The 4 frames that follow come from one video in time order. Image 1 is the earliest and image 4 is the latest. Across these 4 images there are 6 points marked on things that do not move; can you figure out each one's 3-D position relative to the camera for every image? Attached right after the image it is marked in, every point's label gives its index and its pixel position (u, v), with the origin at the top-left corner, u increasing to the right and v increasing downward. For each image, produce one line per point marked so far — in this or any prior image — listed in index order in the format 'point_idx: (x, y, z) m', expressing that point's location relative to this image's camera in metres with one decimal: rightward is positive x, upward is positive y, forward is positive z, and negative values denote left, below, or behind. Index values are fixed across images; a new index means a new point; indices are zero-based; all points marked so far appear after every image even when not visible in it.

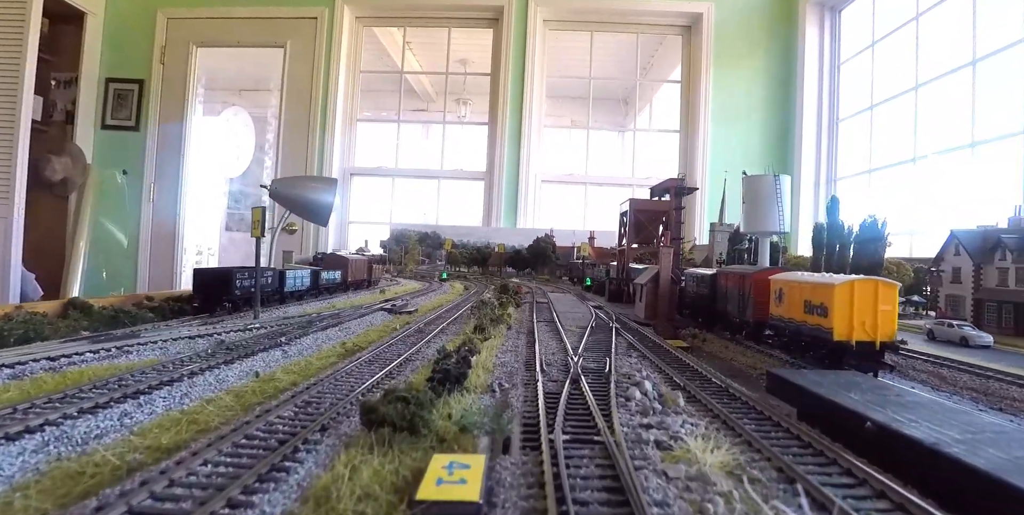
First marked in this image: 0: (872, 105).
0: (+13.5, +5.7, +18.3) m
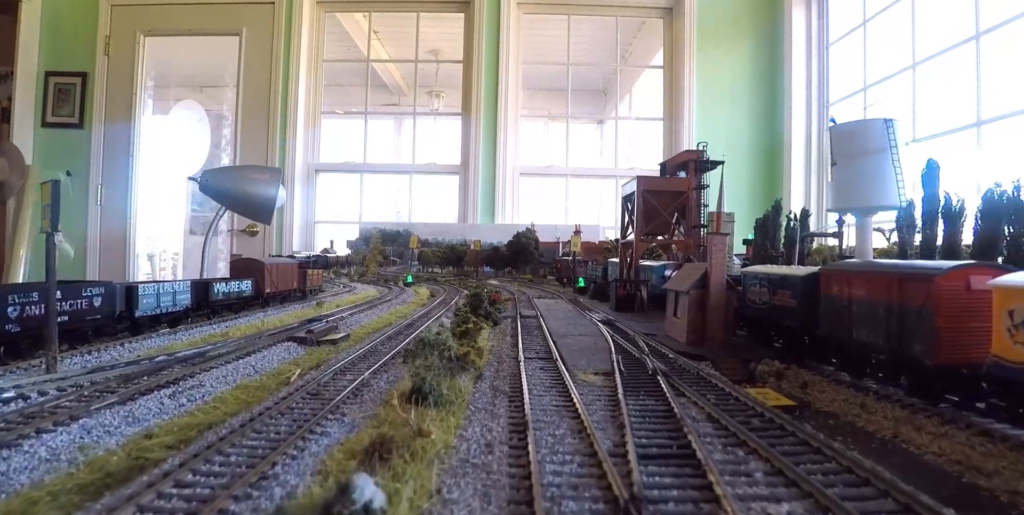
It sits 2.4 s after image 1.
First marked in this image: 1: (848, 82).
0: (+12.6, +6.1, +17.5) m
1: (+12.7, +6.6, +18.6) m
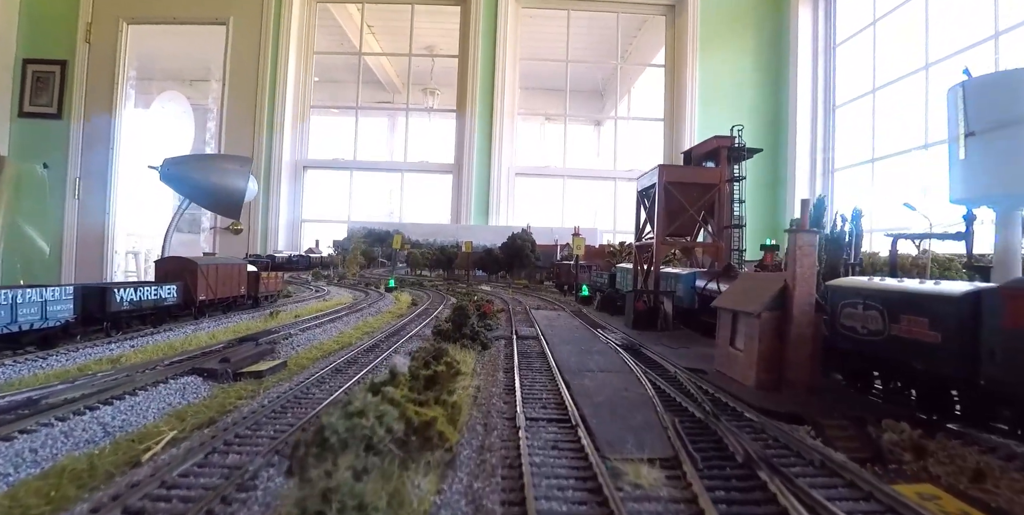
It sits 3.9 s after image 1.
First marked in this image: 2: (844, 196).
0: (+12.5, +5.8, +16.9) m
1: (+12.6, +6.3, +18.0) m
2: (+12.6, +2.3, +18.6) m
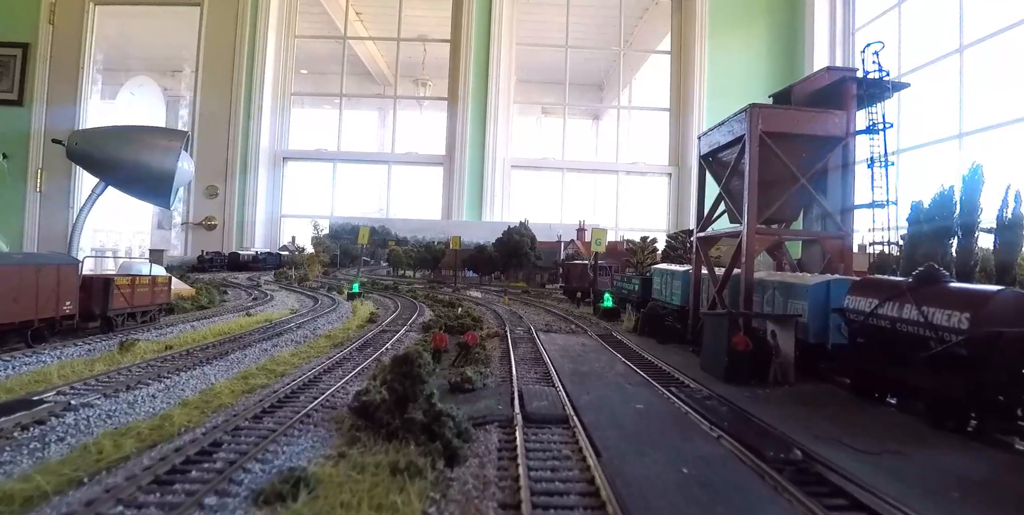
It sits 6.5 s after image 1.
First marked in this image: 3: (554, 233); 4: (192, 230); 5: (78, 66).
0: (+12.4, +5.8, +15.5) m
1: (+12.4, +6.3, +16.6) m
2: (+12.5, +2.3, +17.3) m
3: (+1.6, +1.0, +20.3) m
4: (-13.0, +1.1, +20.0) m
5: (-17.7, +7.9, +19.8) m
